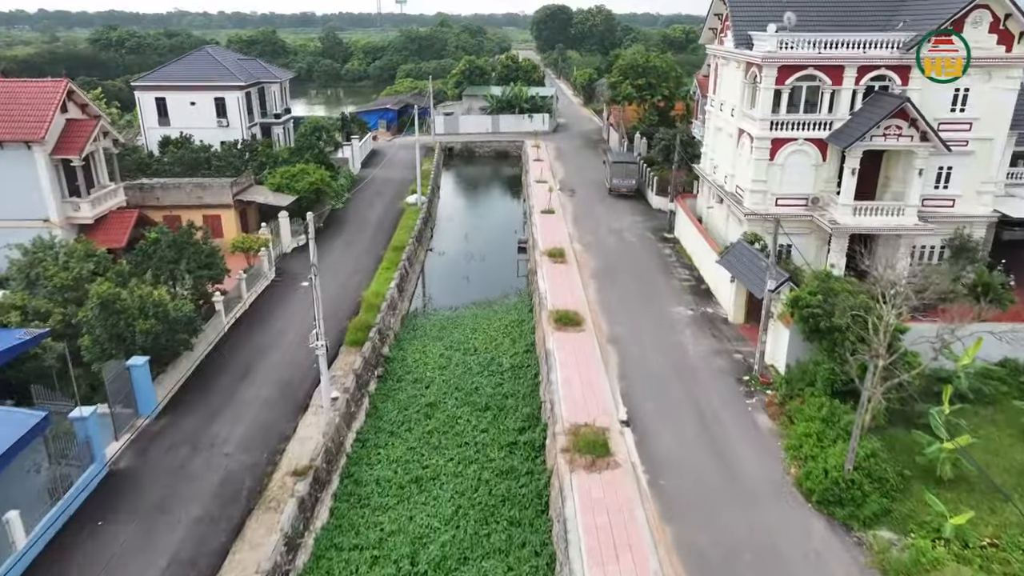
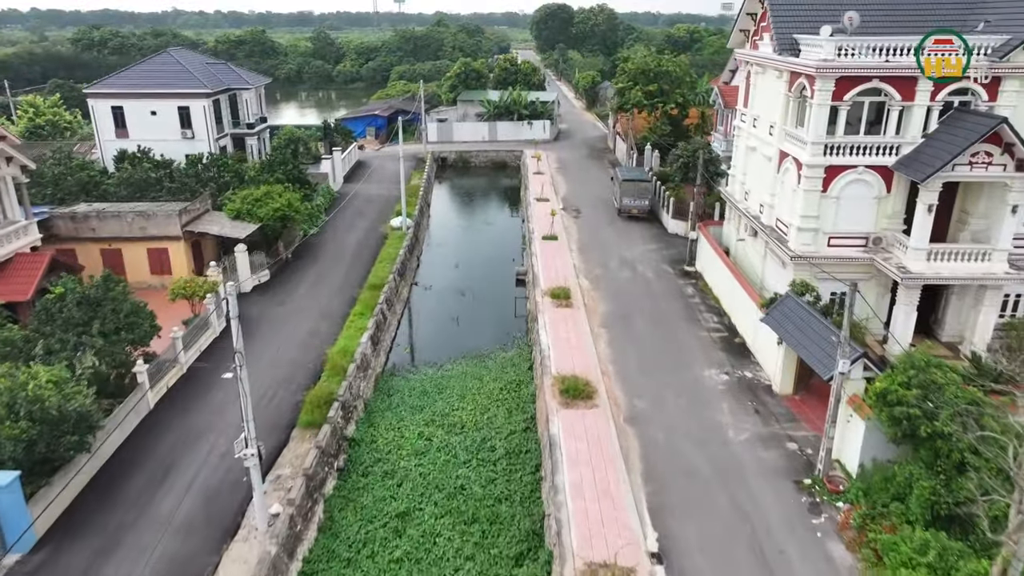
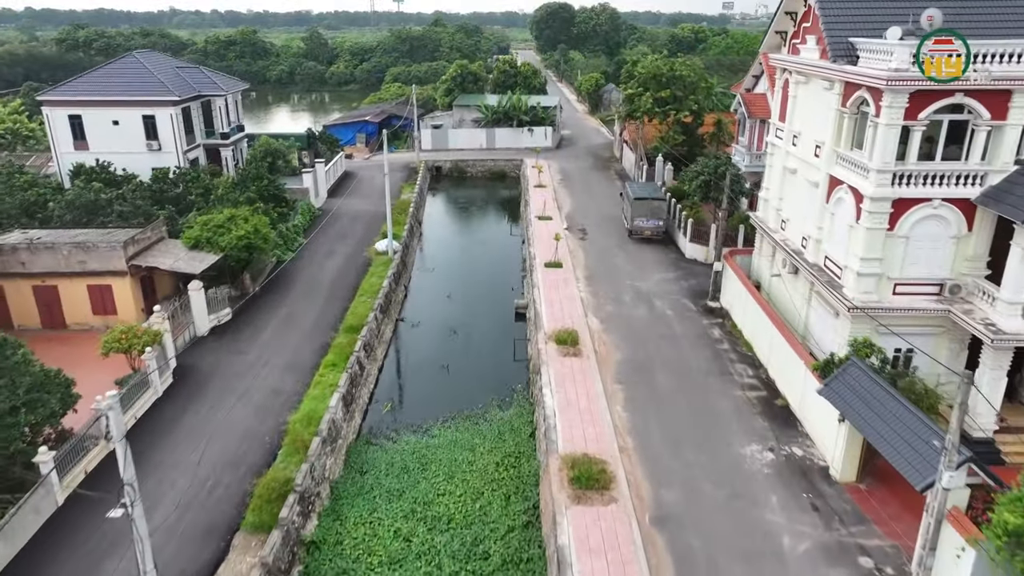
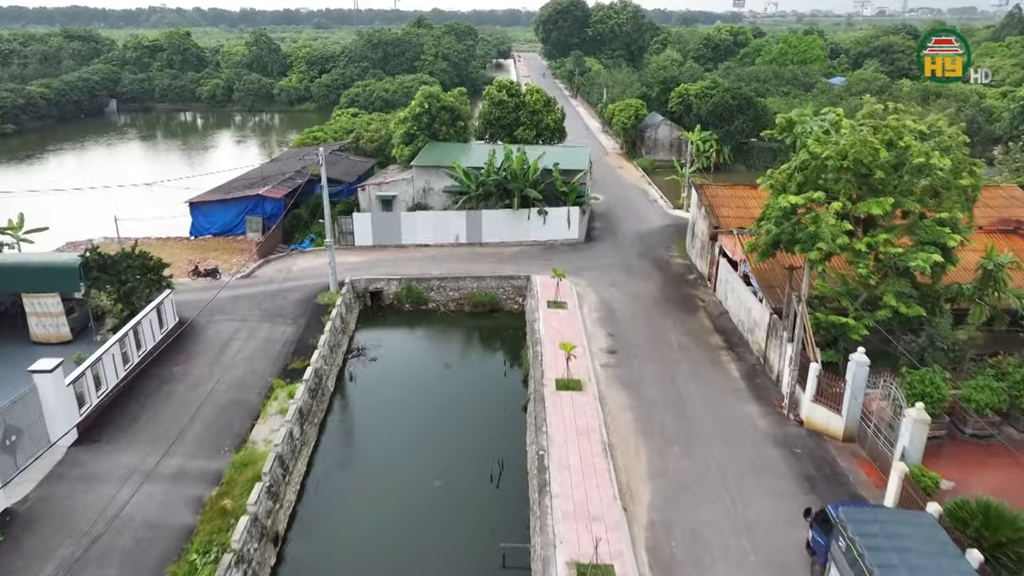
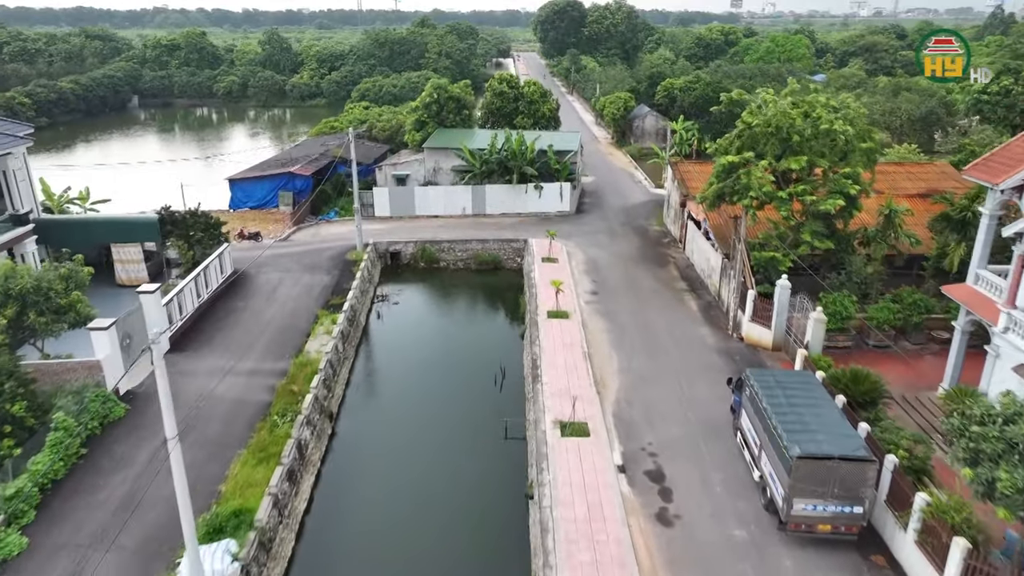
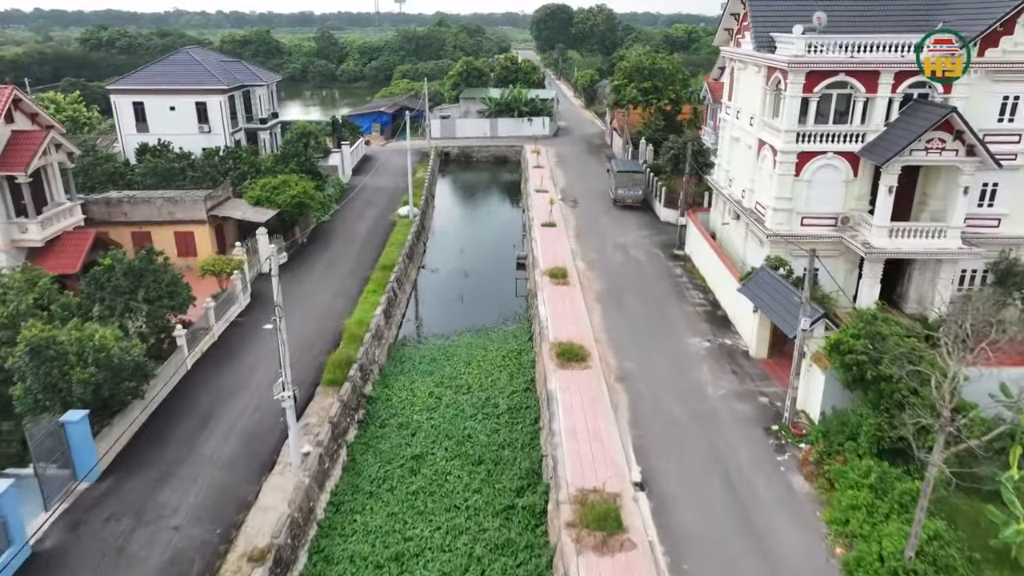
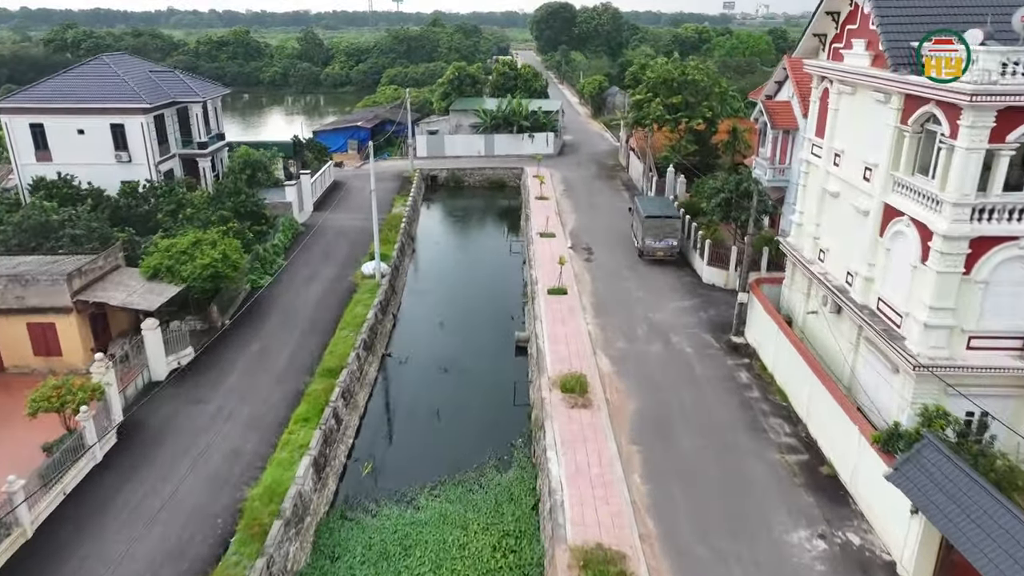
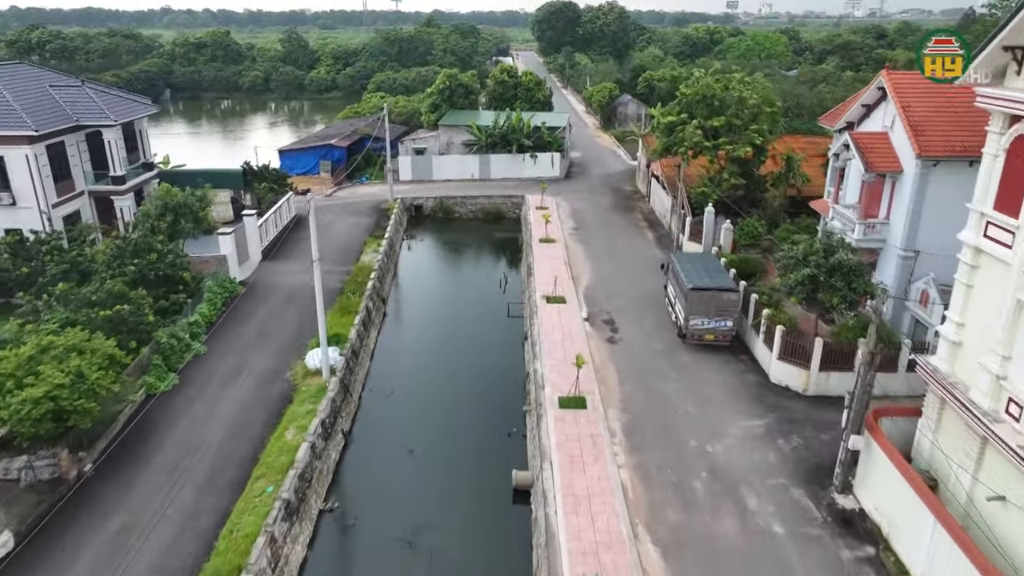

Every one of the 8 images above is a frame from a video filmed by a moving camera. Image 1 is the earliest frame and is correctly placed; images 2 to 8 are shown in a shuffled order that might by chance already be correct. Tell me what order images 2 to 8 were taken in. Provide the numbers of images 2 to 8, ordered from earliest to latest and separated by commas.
6, 2, 3, 7, 8, 5, 4
